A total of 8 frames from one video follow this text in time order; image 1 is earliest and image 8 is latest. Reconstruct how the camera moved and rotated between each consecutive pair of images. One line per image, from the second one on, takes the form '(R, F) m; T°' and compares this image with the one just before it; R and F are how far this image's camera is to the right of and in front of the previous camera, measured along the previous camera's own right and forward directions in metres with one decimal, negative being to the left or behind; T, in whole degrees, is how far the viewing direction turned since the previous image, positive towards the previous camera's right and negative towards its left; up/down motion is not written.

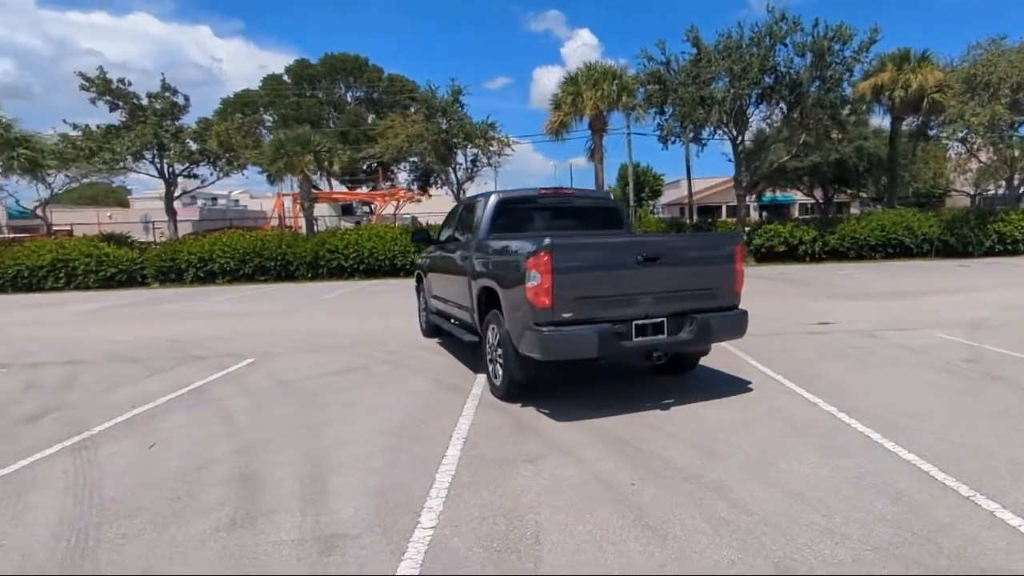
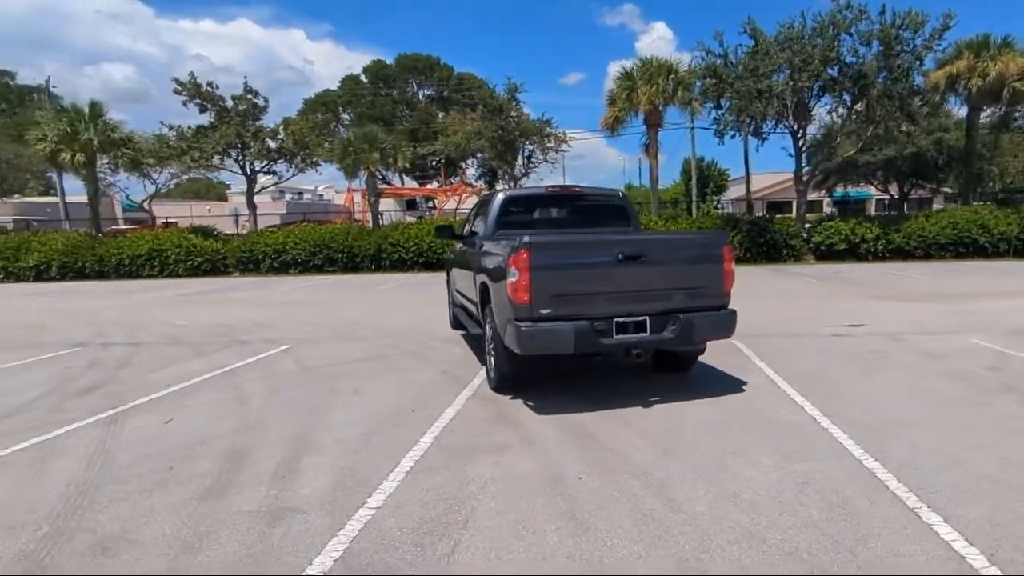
(+1.0, -0.1) m; -7°
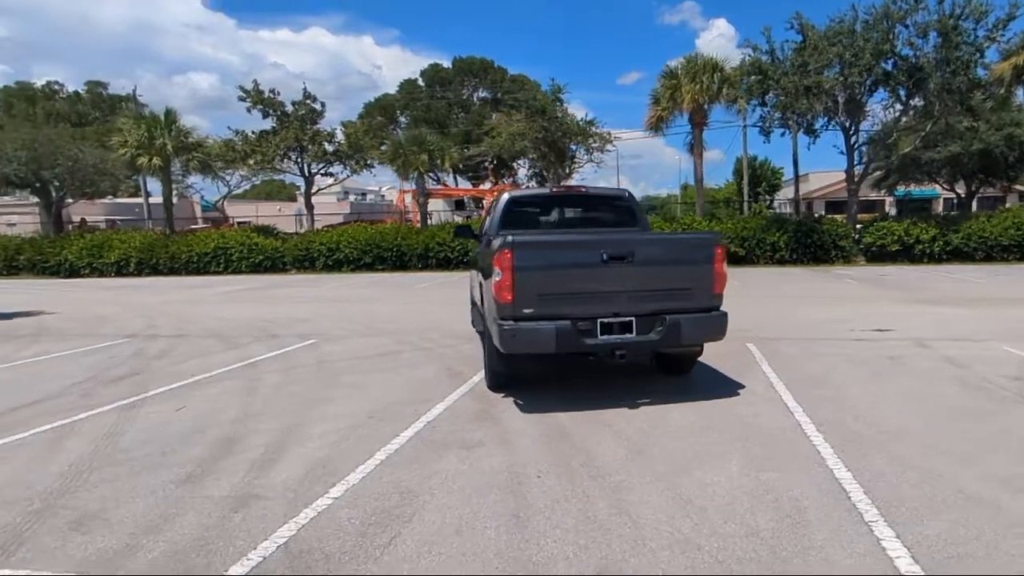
(+0.8, 0.0) m; -6°
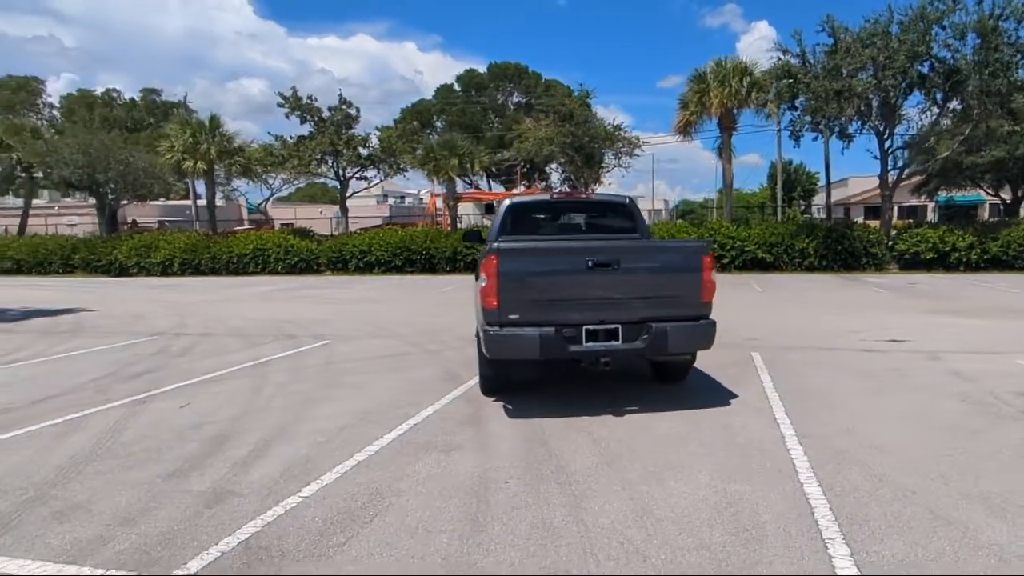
(+0.6, 0.0) m; -4°
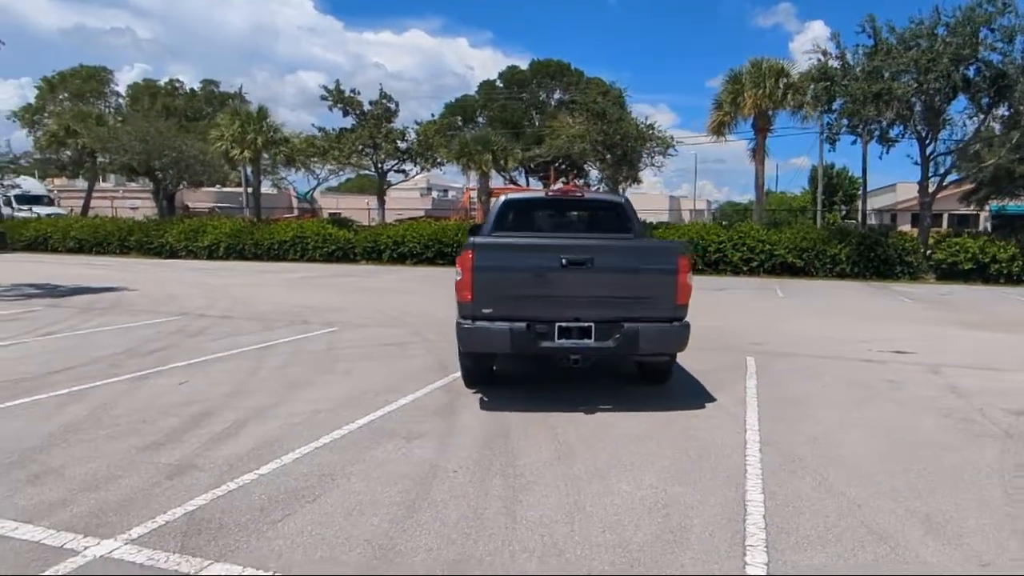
(+0.7, 0.0) m; -4°
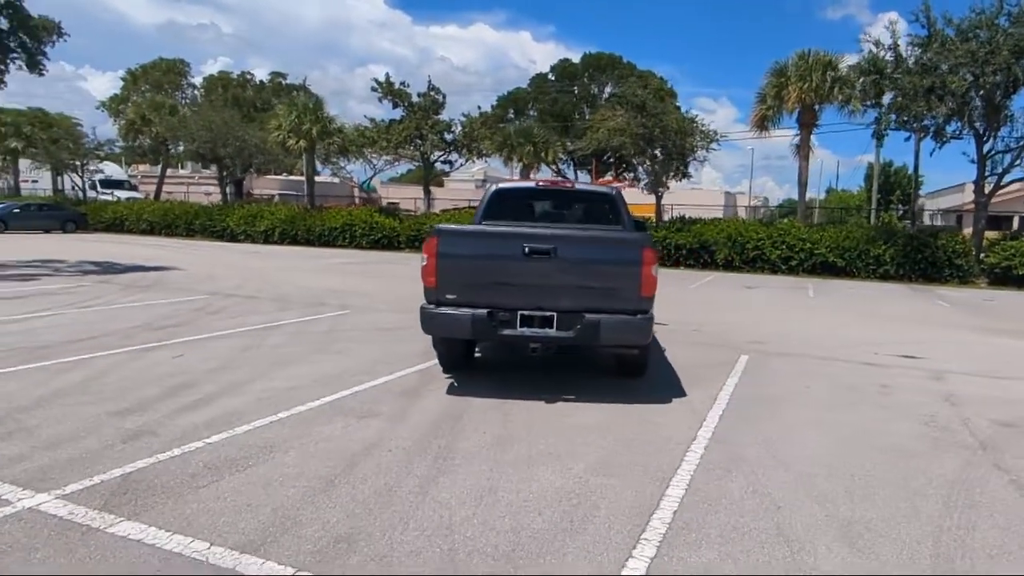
(+1.0, +0.1) m; -5°
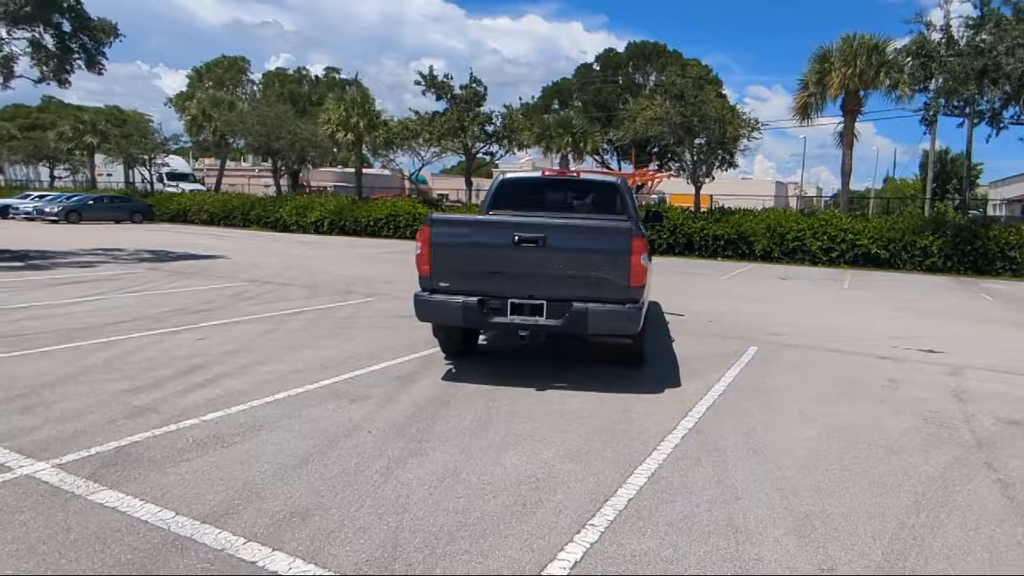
(+0.6, 0.0) m; -5°
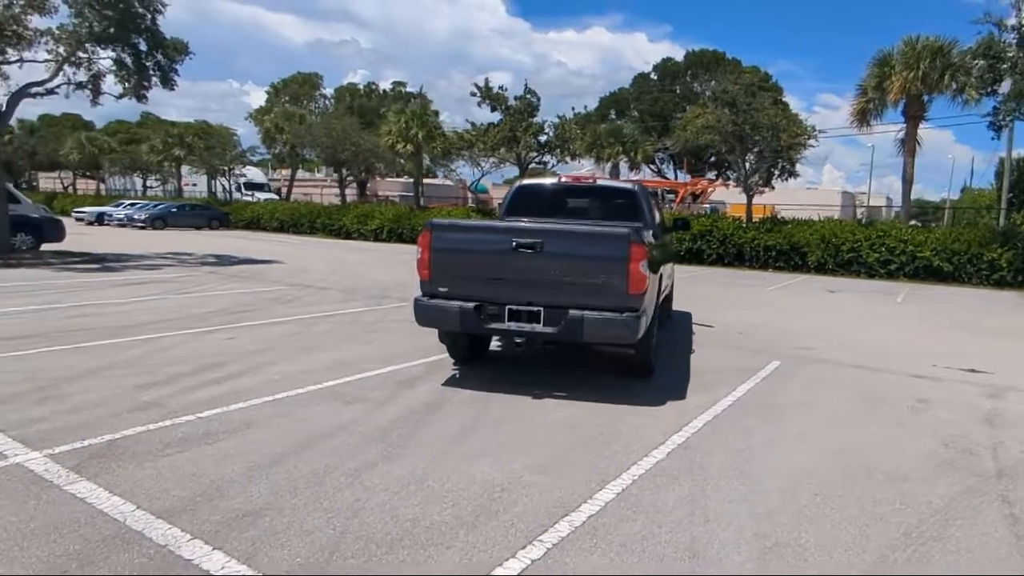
(+0.6, +0.2) m; -6°
